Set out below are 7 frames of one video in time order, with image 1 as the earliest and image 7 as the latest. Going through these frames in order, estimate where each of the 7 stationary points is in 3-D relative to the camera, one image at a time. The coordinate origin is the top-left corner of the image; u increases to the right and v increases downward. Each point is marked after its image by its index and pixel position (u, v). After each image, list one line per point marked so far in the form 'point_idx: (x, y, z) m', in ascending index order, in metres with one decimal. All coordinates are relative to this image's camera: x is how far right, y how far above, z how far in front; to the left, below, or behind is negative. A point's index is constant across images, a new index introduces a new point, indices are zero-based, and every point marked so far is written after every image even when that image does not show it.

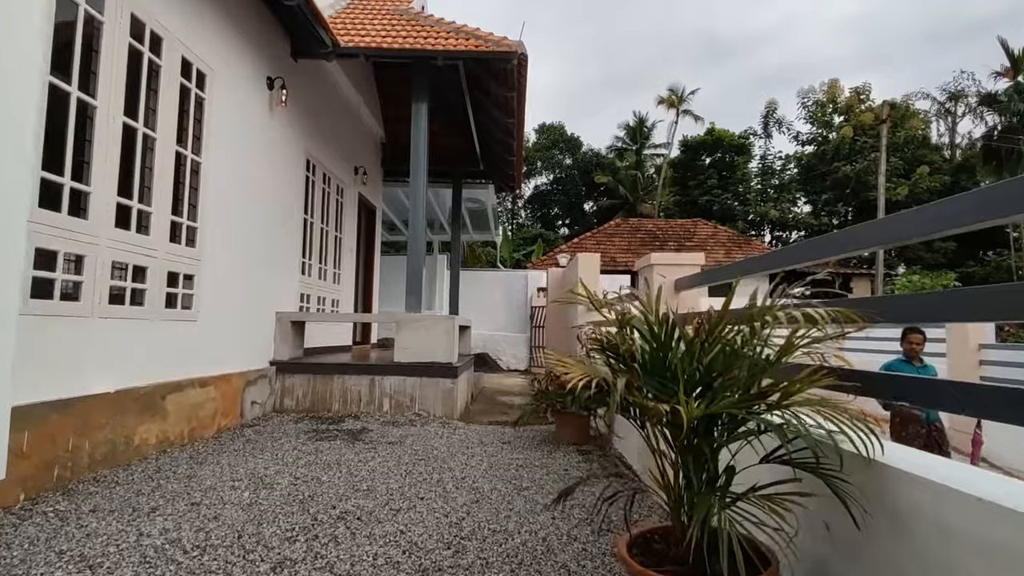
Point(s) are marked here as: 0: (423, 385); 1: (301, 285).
0: (-0.8, -0.9, +4.9) m
1: (-2.2, 0.0, +5.6) m
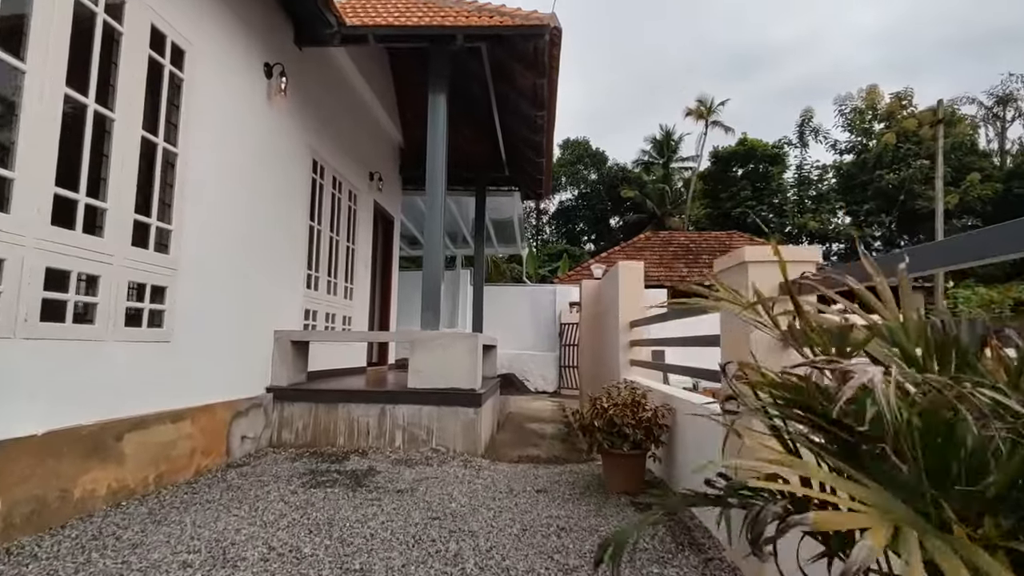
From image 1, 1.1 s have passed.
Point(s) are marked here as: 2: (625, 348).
0: (-0.6, -1.0, +4.2) m
1: (-1.9, -0.1, +5.0) m
2: (+1.1, -0.6, +5.1) m
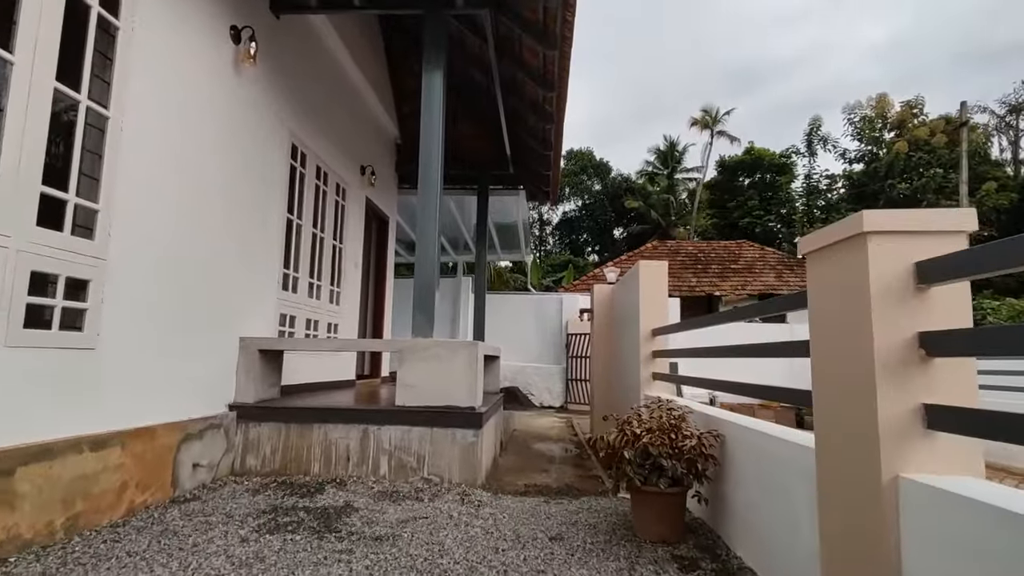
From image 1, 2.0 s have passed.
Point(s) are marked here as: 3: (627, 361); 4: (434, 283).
0: (-0.5, -1.0, +3.5) m
1: (-1.9, -0.1, +4.4) m
2: (+1.1, -0.6, +4.4) m
3: (+1.1, -0.7, +5.0) m
4: (-0.6, +0.1, +3.9) m
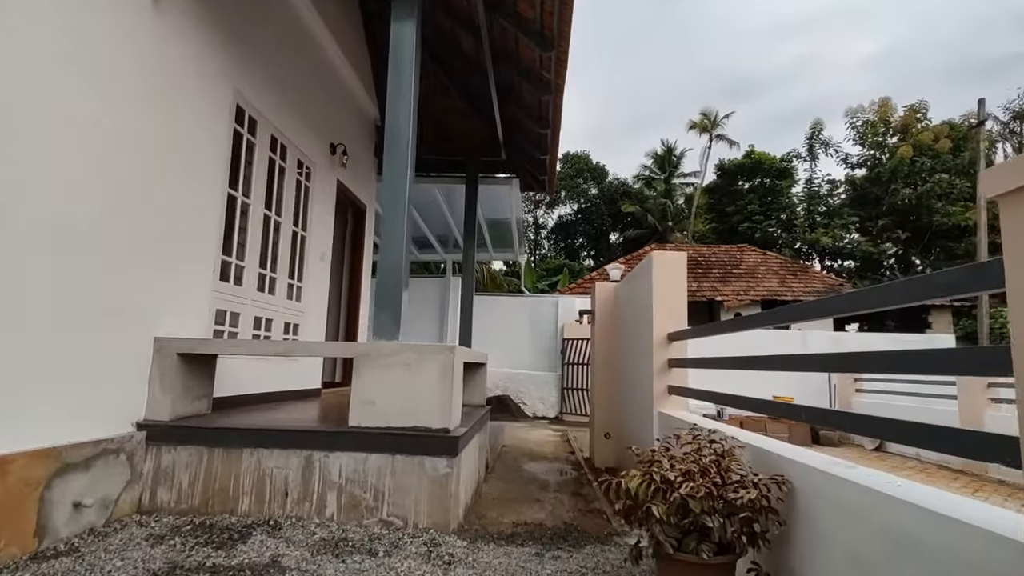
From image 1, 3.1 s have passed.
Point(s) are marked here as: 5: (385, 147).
0: (-0.6, -0.9, +2.8) m
1: (-1.9, -0.1, +3.6) m
2: (+1.0, -0.6, +3.7) m
3: (+1.0, -0.6, +4.2) m
4: (-0.6, +0.1, +3.1) m
5: (-0.8, +0.9, +3.4) m
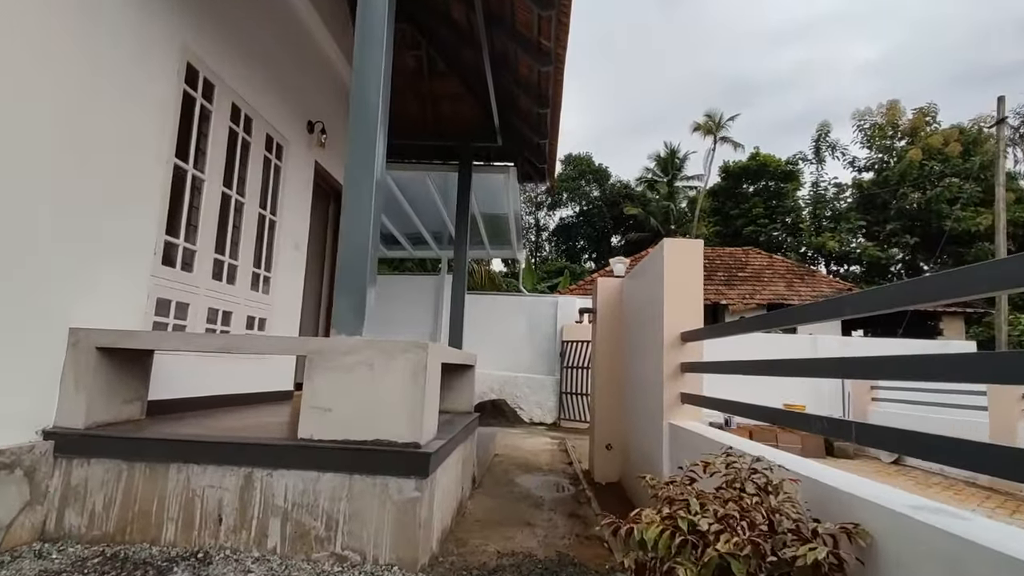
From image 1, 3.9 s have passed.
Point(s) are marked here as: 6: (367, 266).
0: (-0.7, -0.9, +2.3) m
1: (-2.0, 0.0, +3.1) m
2: (+1.0, -0.5, +3.2) m
3: (+0.9, -0.6, +3.7) m
4: (-0.7, +0.2, +2.6) m
5: (-0.8, +1.0, +2.9) m
6: (-0.7, +0.1, +2.6) m
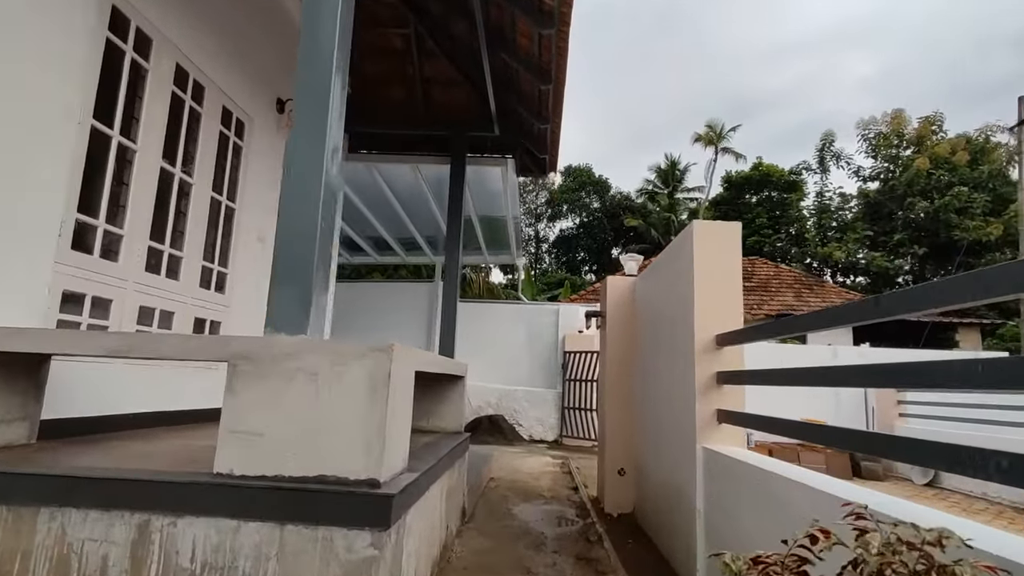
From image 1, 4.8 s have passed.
0: (-0.7, -0.8, +1.6) m
1: (-2.0, +0.1, +2.5) m
2: (+1.0, -0.5, +2.6) m
3: (+0.9, -0.6, +3.1) m
4: (-0.7, +0.2, +2.0) m
5: (-0.9, +1.0, +2.4) m
6: (-0.7, +0.1, +2.0) m
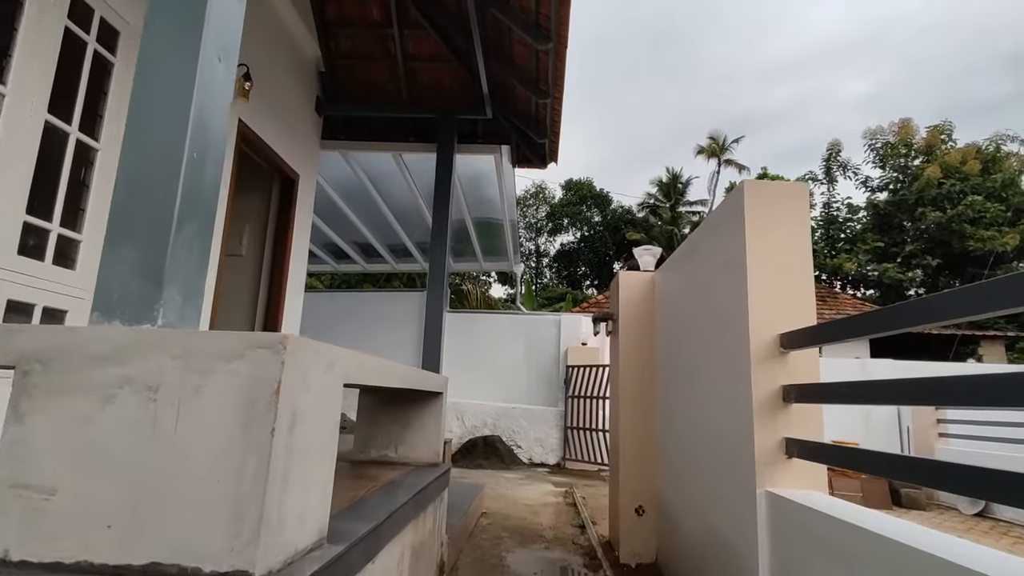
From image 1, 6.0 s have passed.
0: (-0.7, -0.7, +0.9) m
1: (-2.1, +0.1, +1.8) m
2: (+0.9, -0.4, +1.9) m
3: (+0.8, -0.5, +2.4) m
4: (-0.8, +0.3, +1.3) m
5: (-0.9, +1.1, +1.7) m
6: (-0.8, +0.2, +1.3) m
